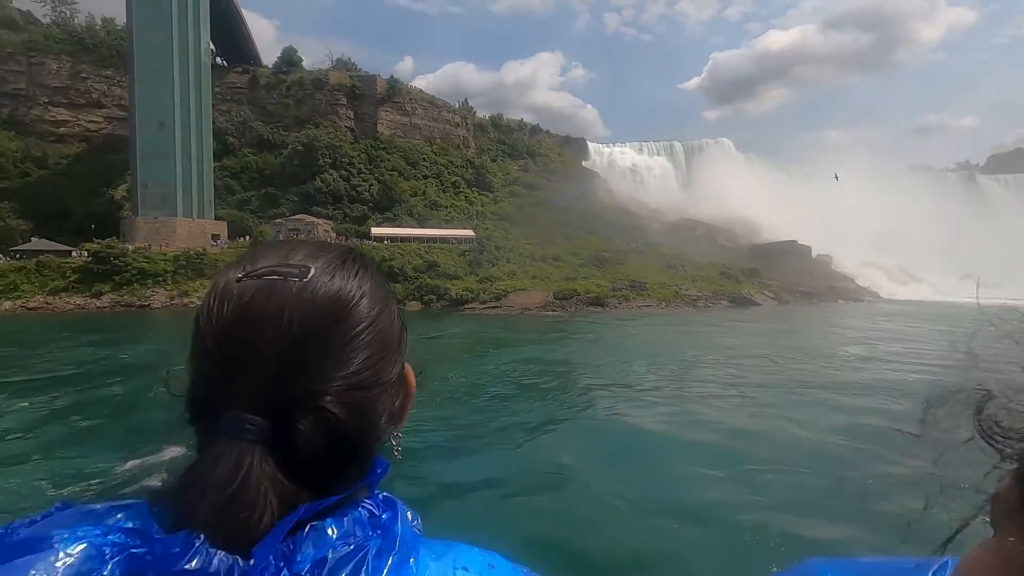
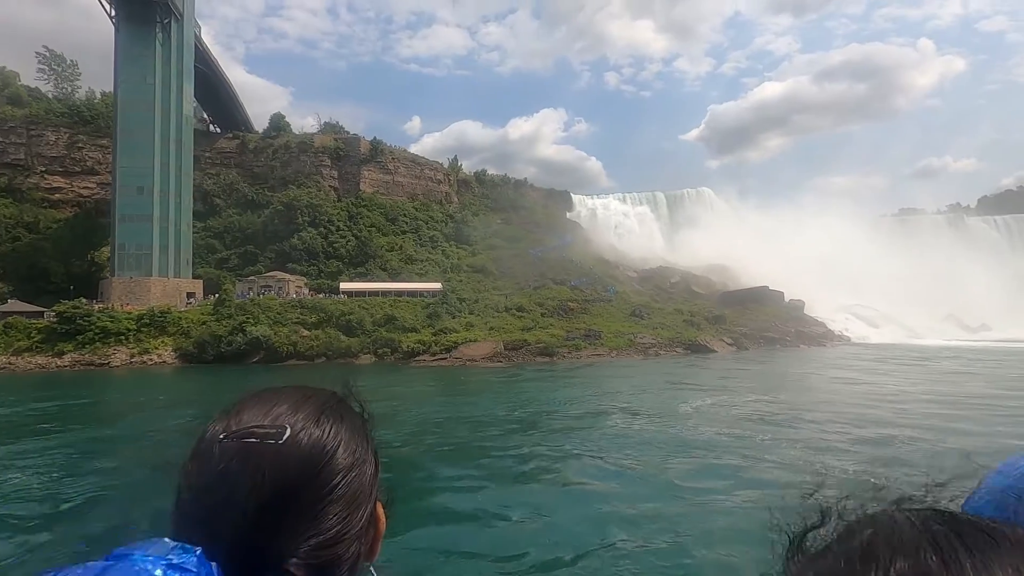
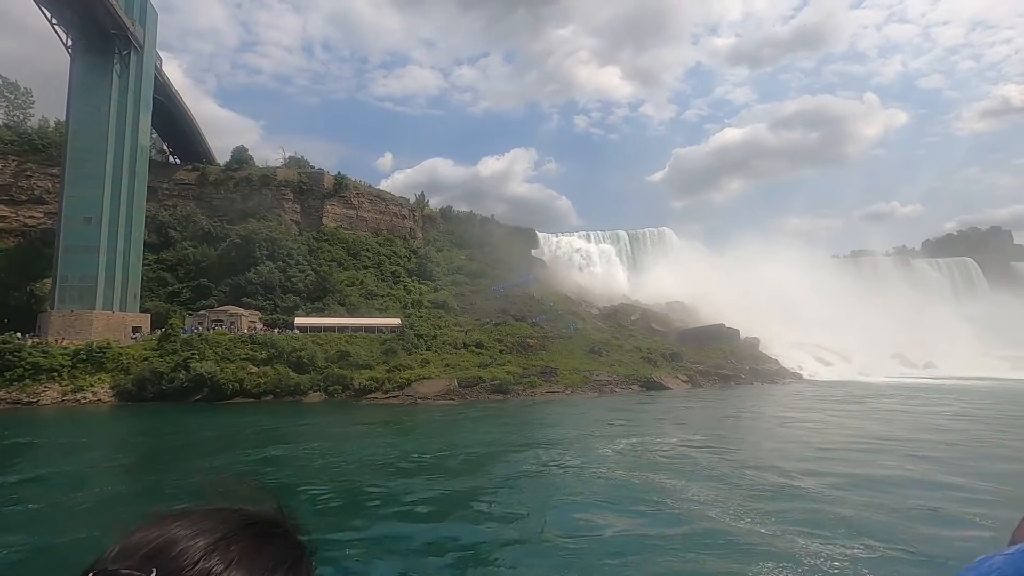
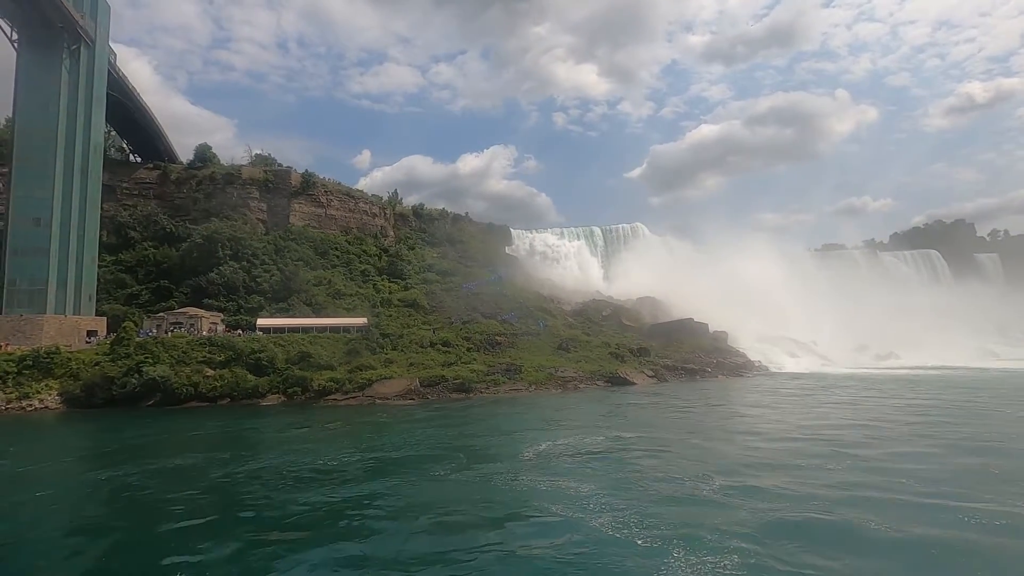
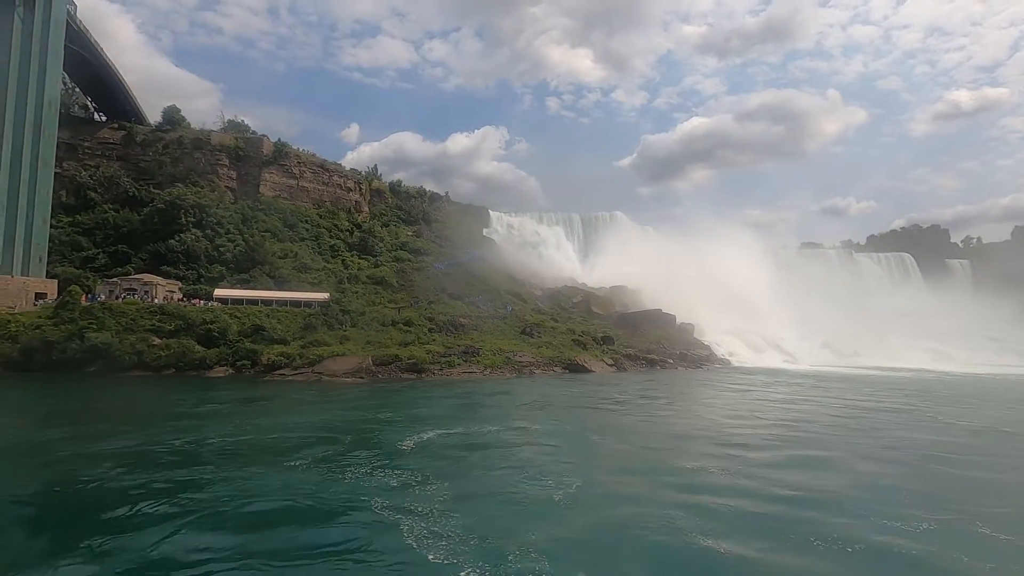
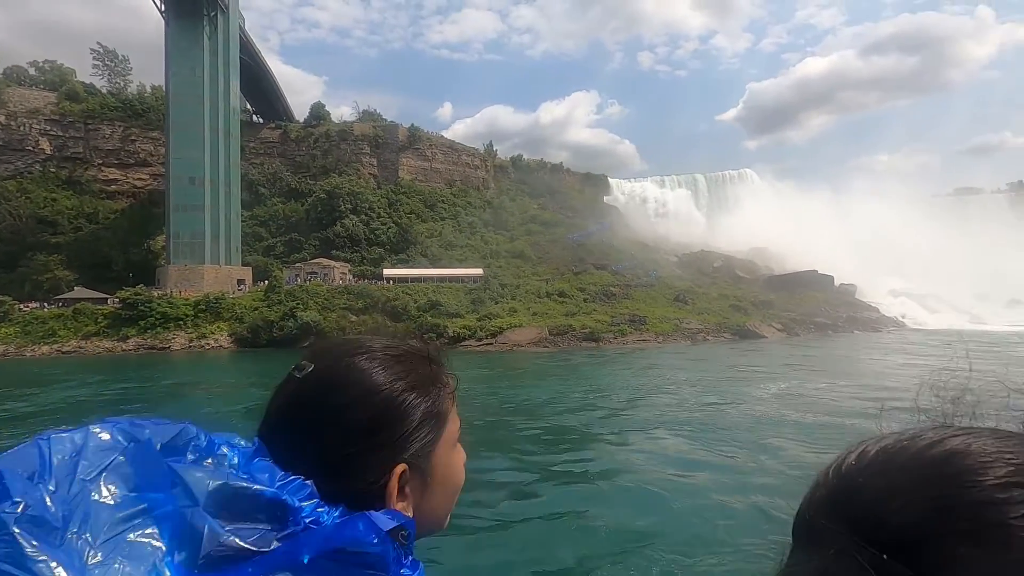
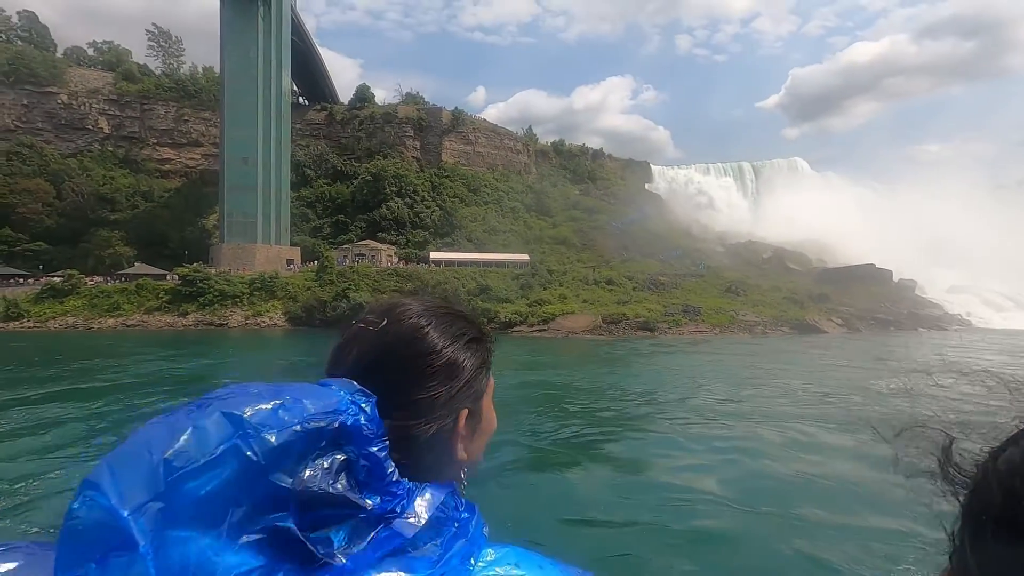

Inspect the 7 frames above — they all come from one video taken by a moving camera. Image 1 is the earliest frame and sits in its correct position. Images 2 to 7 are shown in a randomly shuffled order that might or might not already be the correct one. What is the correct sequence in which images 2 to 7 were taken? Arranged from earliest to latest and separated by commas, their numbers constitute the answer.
7, 6, 2, 3, 4, 5
